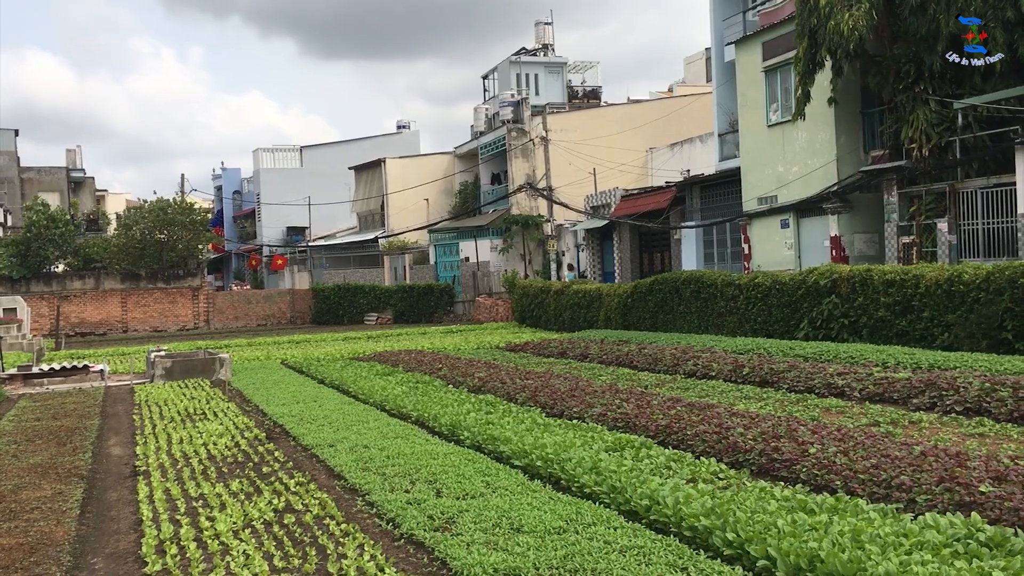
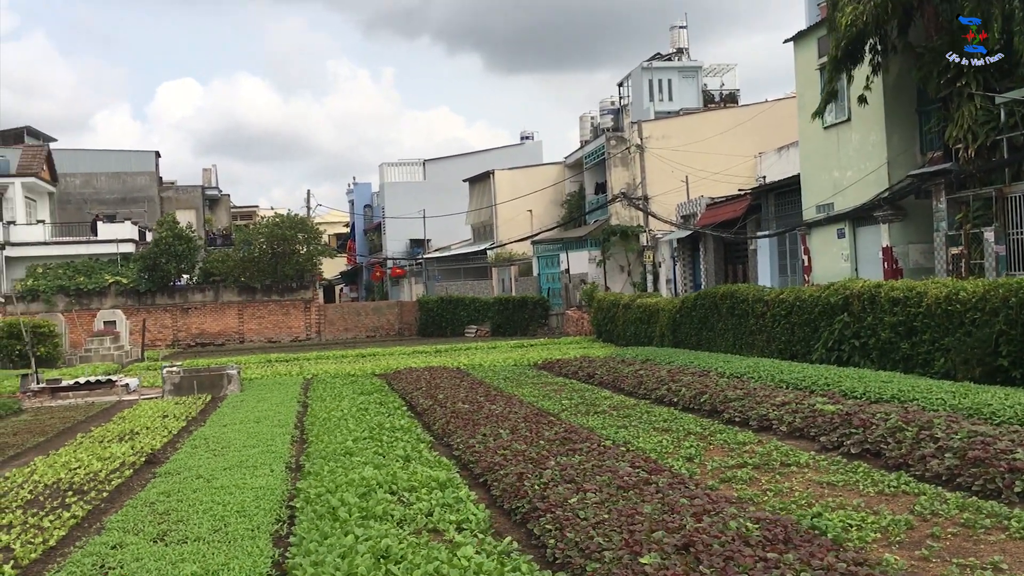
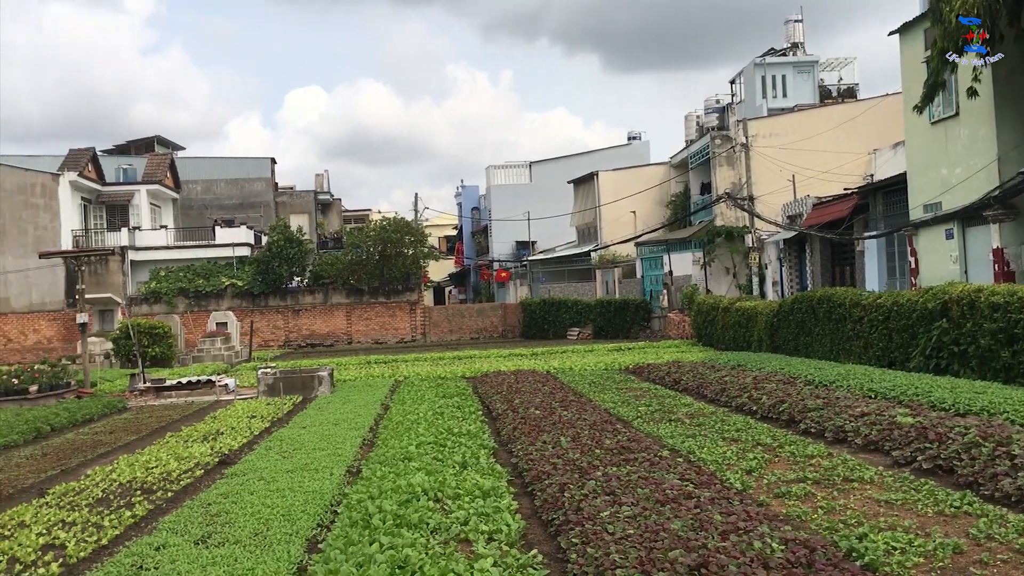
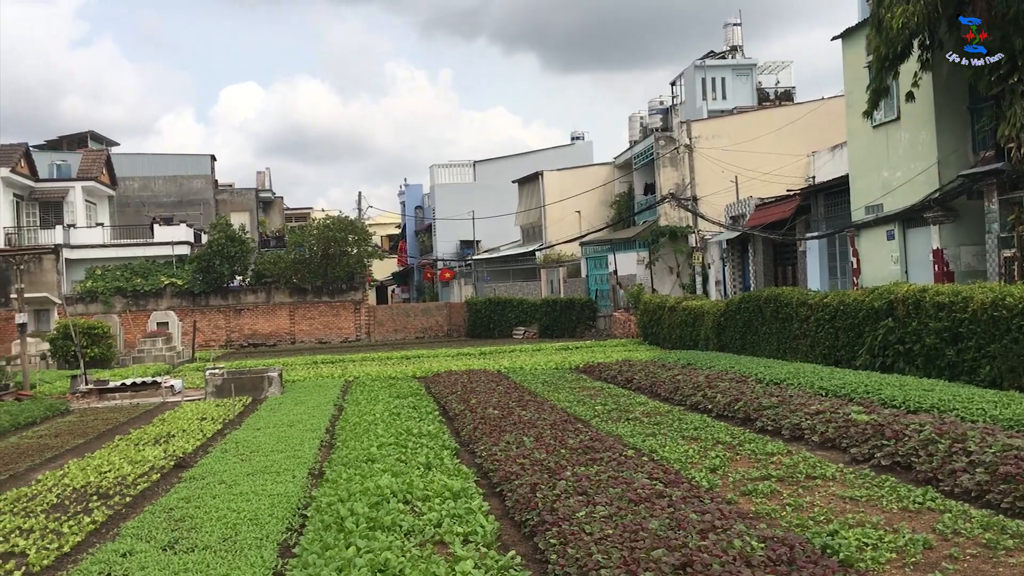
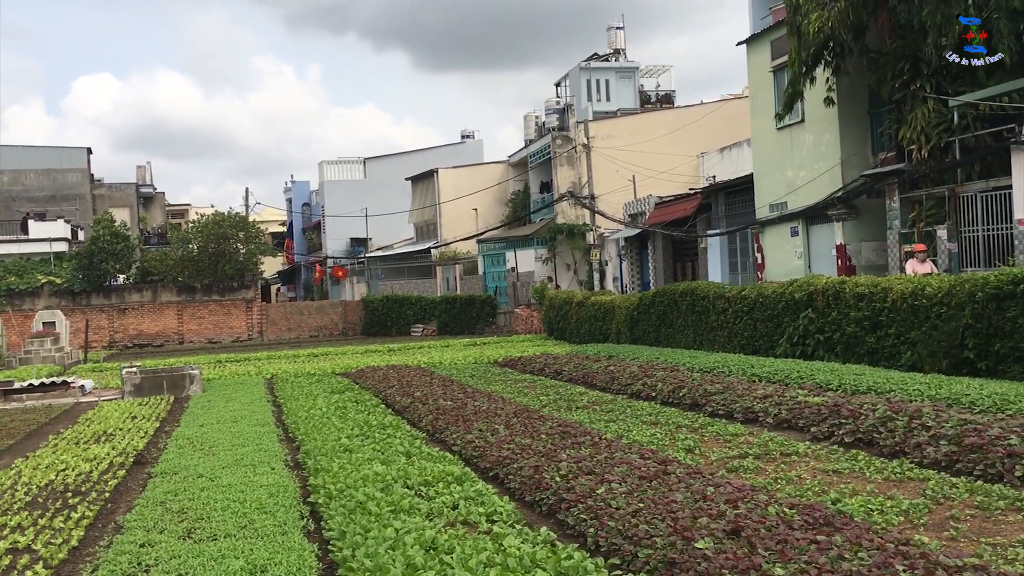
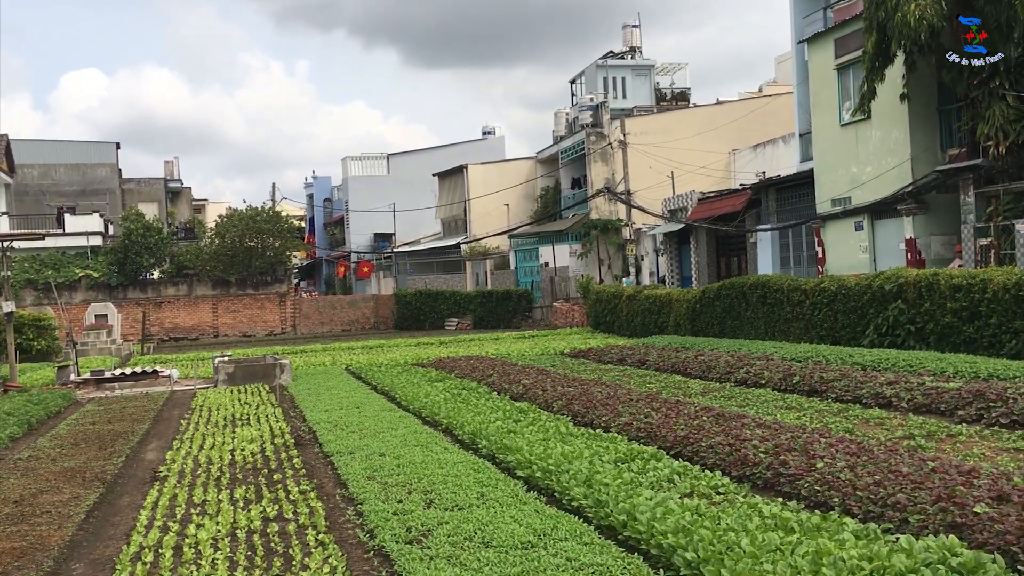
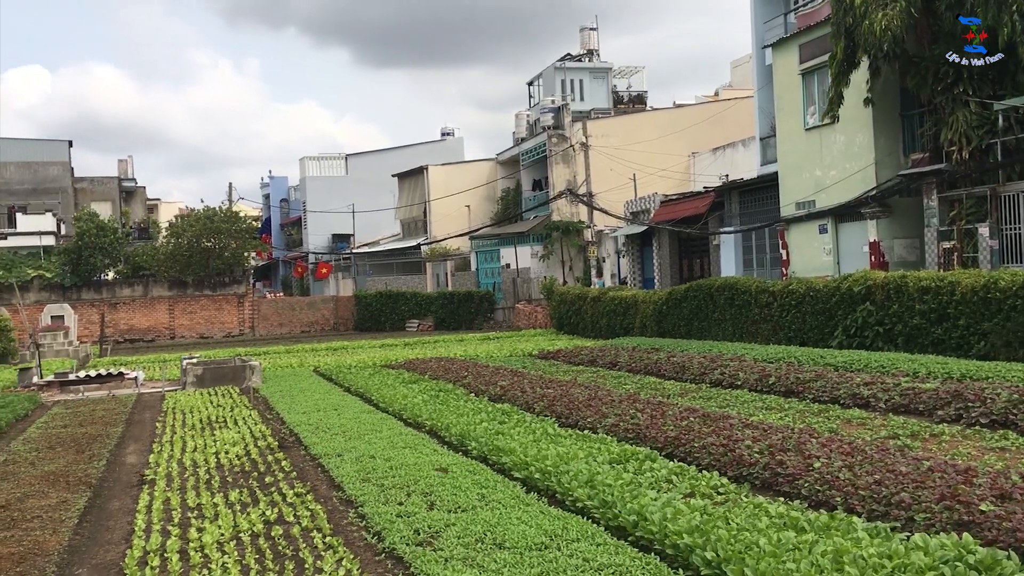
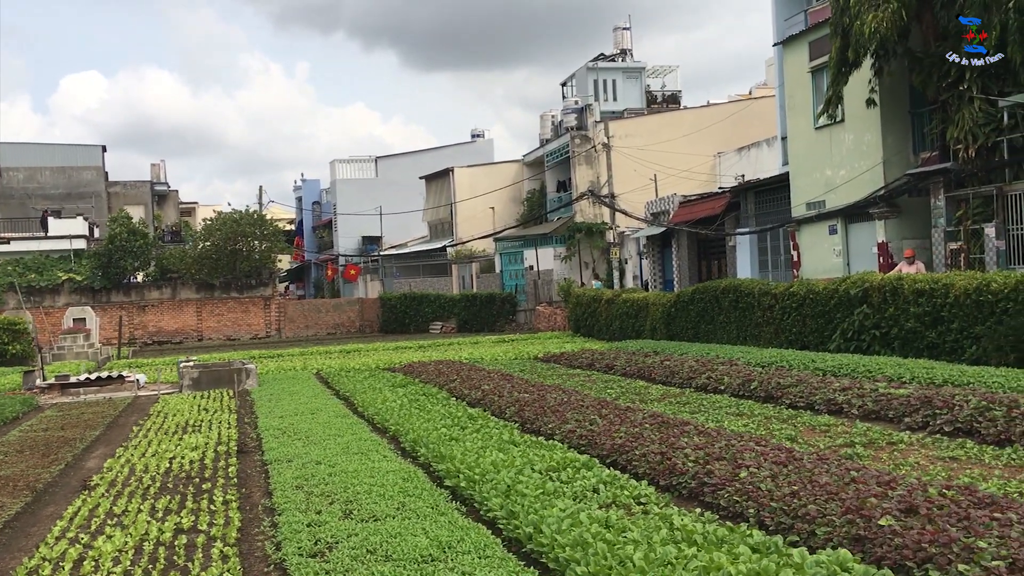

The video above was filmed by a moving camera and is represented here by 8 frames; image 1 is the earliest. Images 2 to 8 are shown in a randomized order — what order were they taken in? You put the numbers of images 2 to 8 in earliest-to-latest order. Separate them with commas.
7, 6, 8, 5, 2, 4, 3
